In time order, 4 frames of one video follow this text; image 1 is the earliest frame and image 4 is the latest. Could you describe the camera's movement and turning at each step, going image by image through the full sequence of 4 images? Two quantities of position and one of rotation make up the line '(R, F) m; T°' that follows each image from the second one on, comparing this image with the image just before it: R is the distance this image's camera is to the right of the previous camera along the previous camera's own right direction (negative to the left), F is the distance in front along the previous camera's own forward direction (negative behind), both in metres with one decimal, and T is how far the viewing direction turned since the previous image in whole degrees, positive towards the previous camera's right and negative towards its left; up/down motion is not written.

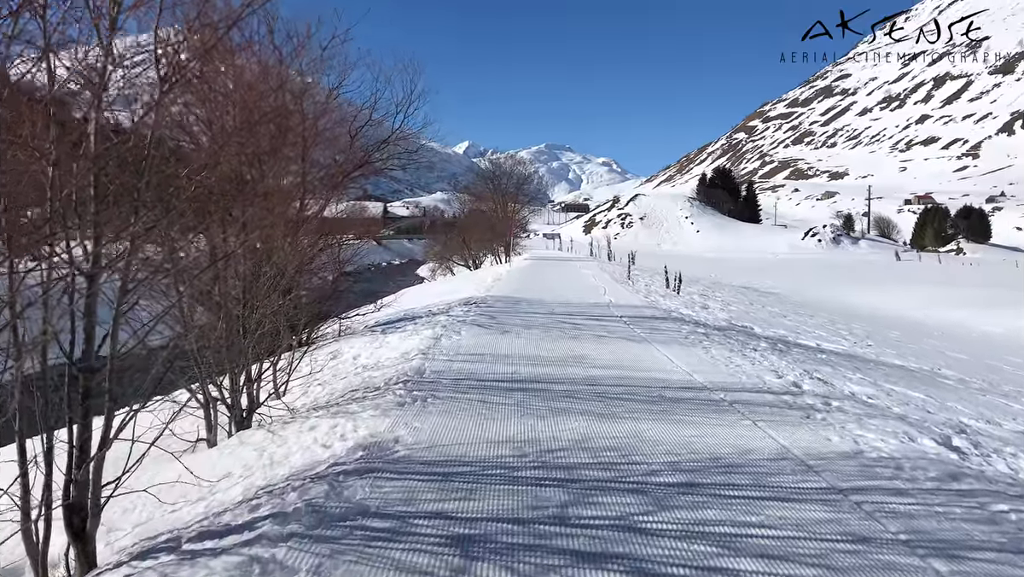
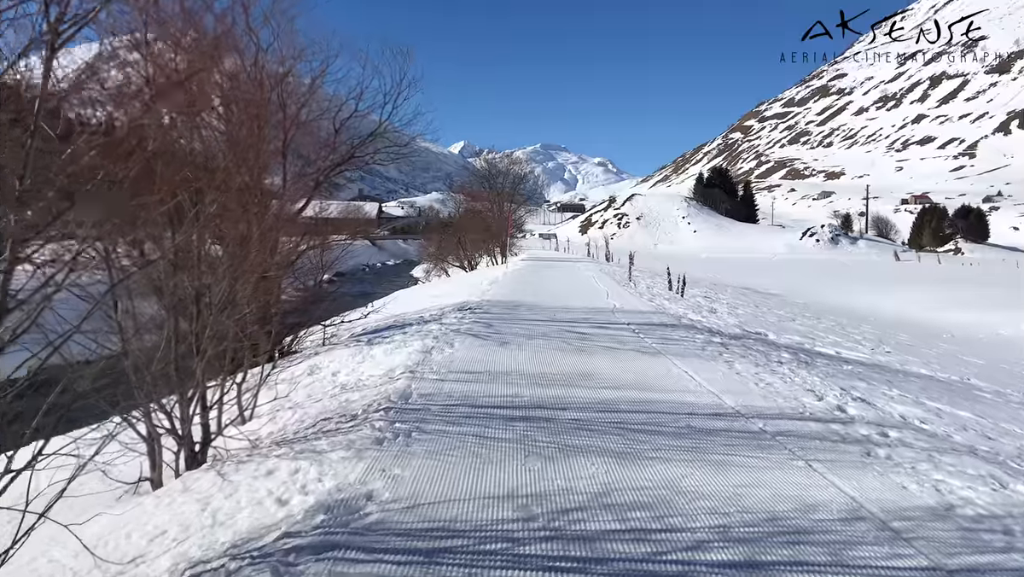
(0.0, +0.8) m; 0°
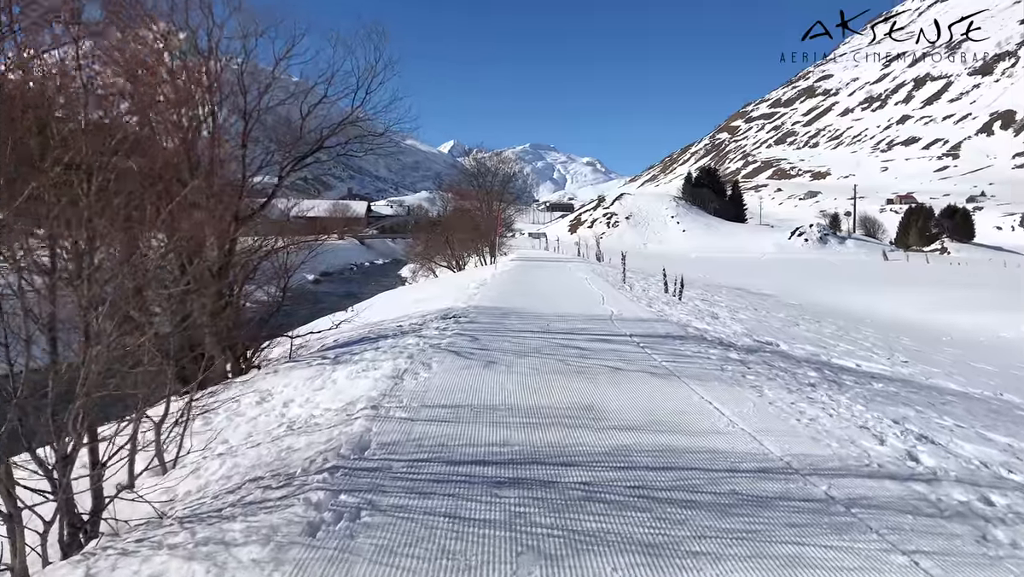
(0.0, +1.1) m; +1°
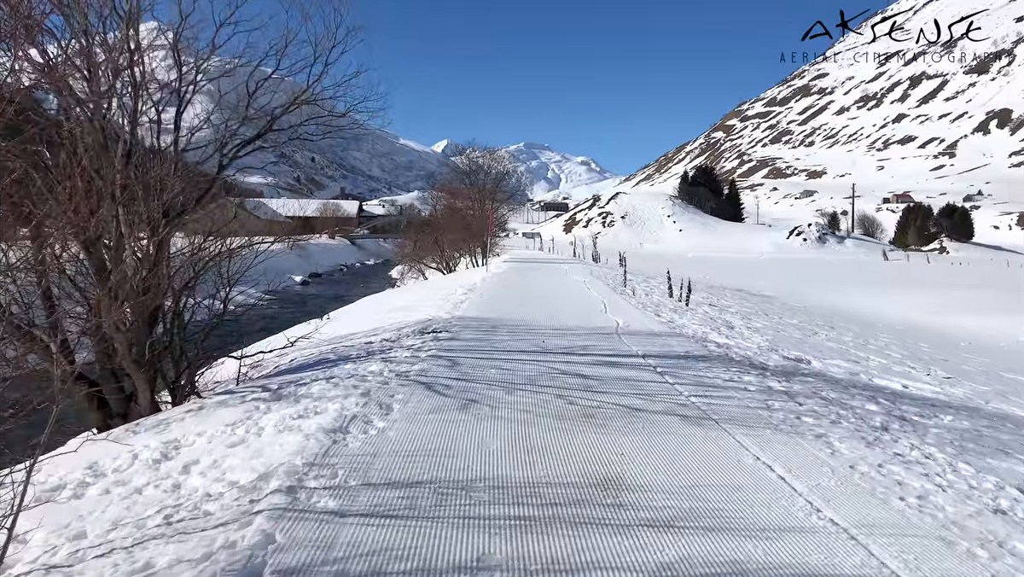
(+0.1, +1.5) m; 0°
